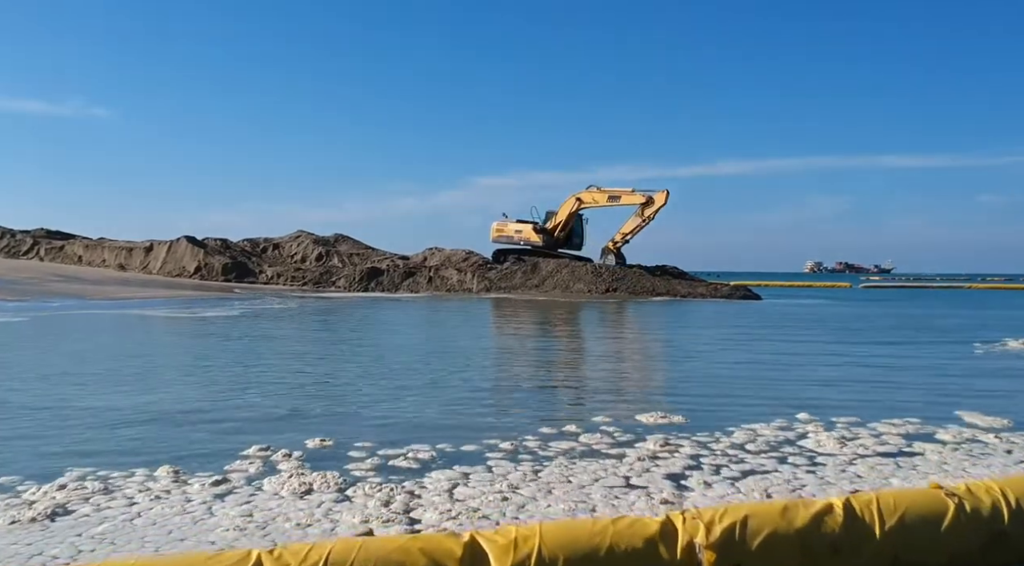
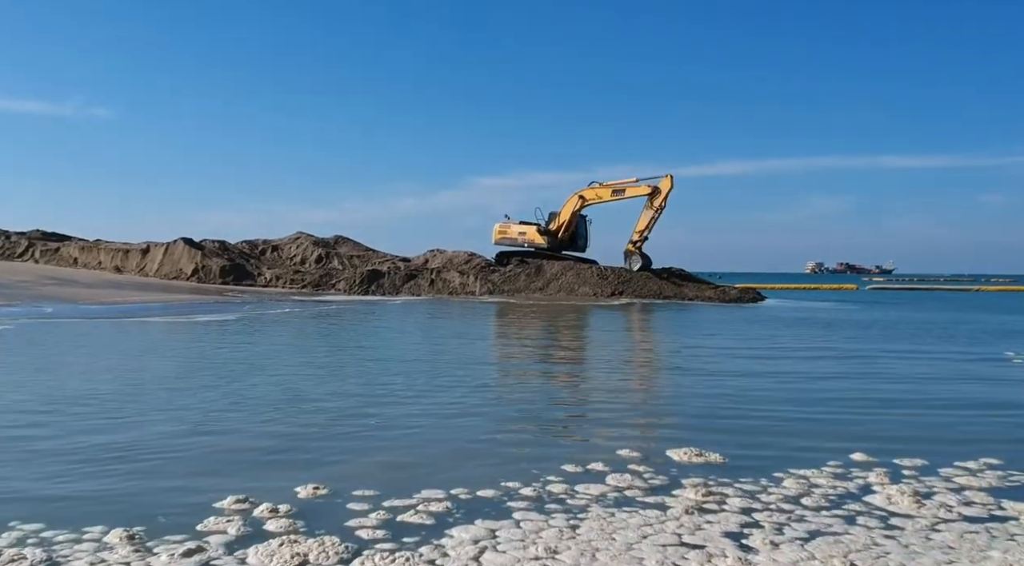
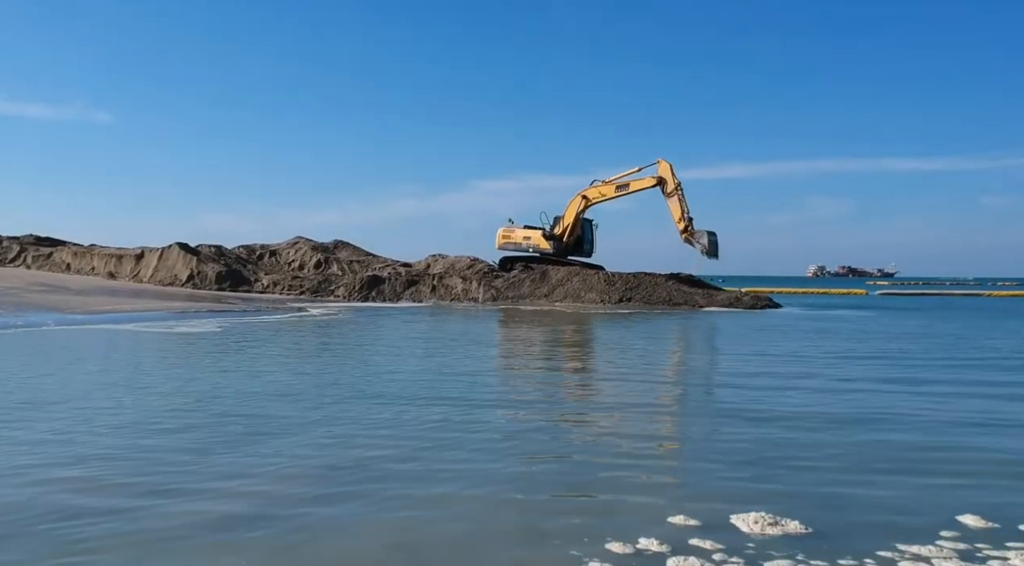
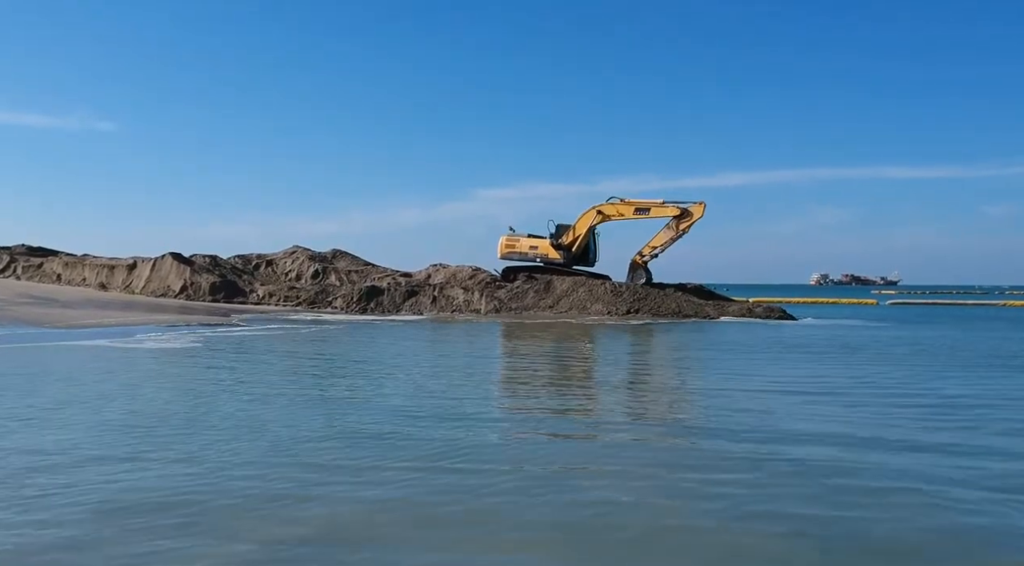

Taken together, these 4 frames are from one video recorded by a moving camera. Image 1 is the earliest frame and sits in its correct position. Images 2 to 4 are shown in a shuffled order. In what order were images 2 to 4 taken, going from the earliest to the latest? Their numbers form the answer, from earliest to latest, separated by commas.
2, 3, 4
